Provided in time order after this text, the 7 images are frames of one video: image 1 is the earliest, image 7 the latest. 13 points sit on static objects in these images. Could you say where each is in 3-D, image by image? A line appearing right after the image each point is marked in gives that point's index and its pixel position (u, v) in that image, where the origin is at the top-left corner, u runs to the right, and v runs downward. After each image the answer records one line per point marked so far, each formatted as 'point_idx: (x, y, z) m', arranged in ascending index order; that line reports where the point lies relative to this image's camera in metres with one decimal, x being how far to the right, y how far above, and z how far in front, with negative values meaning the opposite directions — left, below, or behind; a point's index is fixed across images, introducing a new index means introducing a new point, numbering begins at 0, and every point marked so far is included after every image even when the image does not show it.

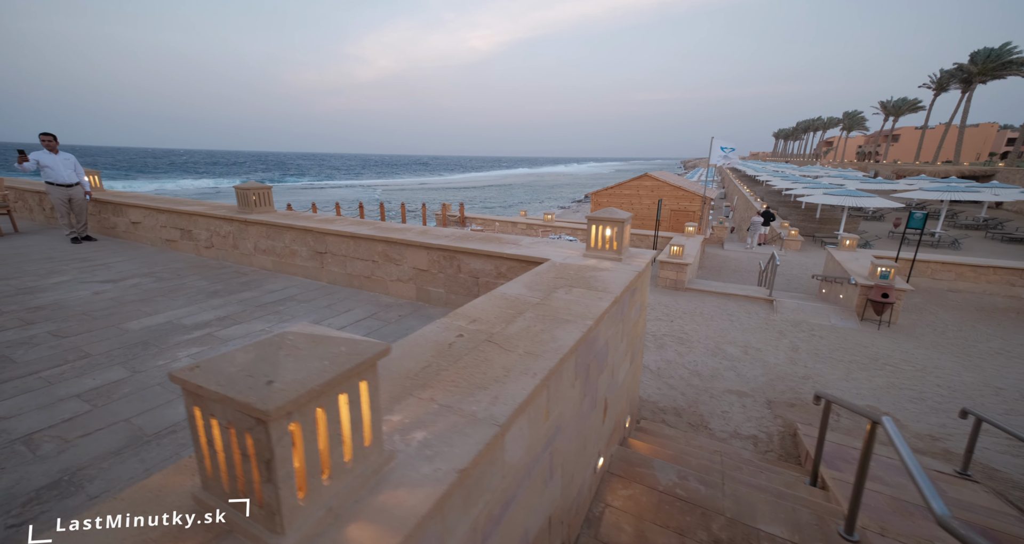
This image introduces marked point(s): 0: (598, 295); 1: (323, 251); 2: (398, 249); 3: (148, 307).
0: (+0.6, -0.1, +2.8) m
1: (-2.6, +0.3, +5.8) m
2: (-1.4, +0.3, +5.2) m
3: (-4.1, -0.4, +4.9) m
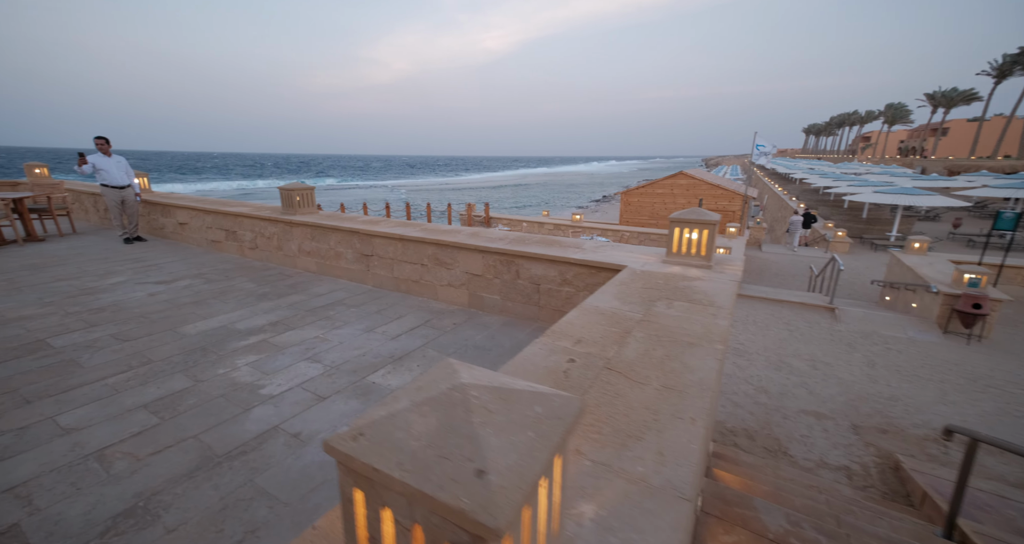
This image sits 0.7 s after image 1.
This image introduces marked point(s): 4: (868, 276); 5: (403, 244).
0: (+1.1, -0.2, +2.5) m
1: (-1.9, +0.2, +5.6) m
2: (-0.7, +0.2, +4.9) m
3: (-3.4, -0.4, +4.8) m
4: (+10.3, -0.1, +12.5) m
5: (-1.4, +0.3, +5.3) m
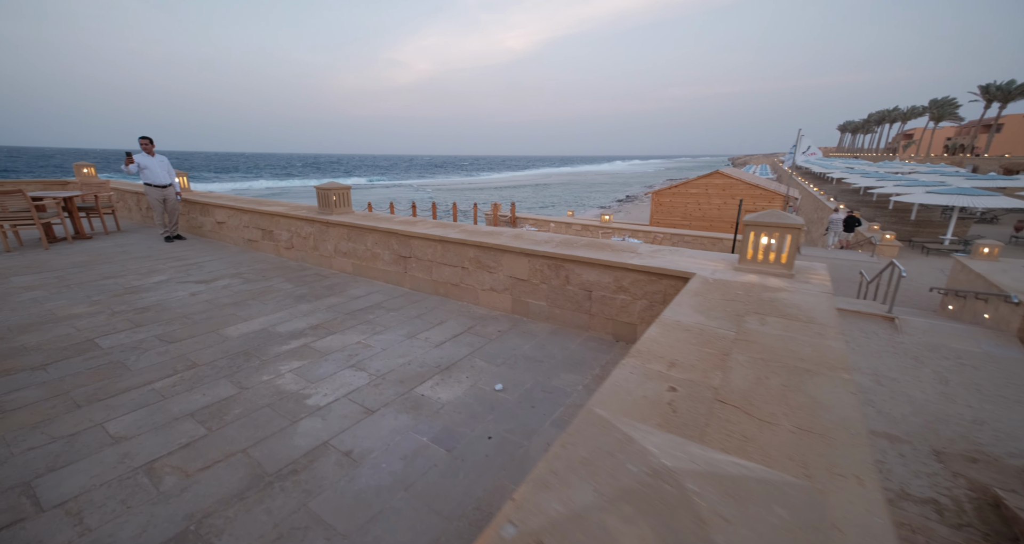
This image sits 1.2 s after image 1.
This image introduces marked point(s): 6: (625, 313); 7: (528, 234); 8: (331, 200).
0: (+1.5, -0.3, +2.2) m
1: (-1.3, +0.2, +5.5) m
2: (-0.2, +0.2, +4.7) m
3: (-2.9, -0.4, +4.7) m
4: (+11.2, -0.3, +11.7) m
5: (-0.8, +0.3, +5.1) m
6: (+1.0, -0.4, +3.9) m
7: (+0.2, +0.4, +5.0) m
8: (-2.7, +1.1, +6.4) m
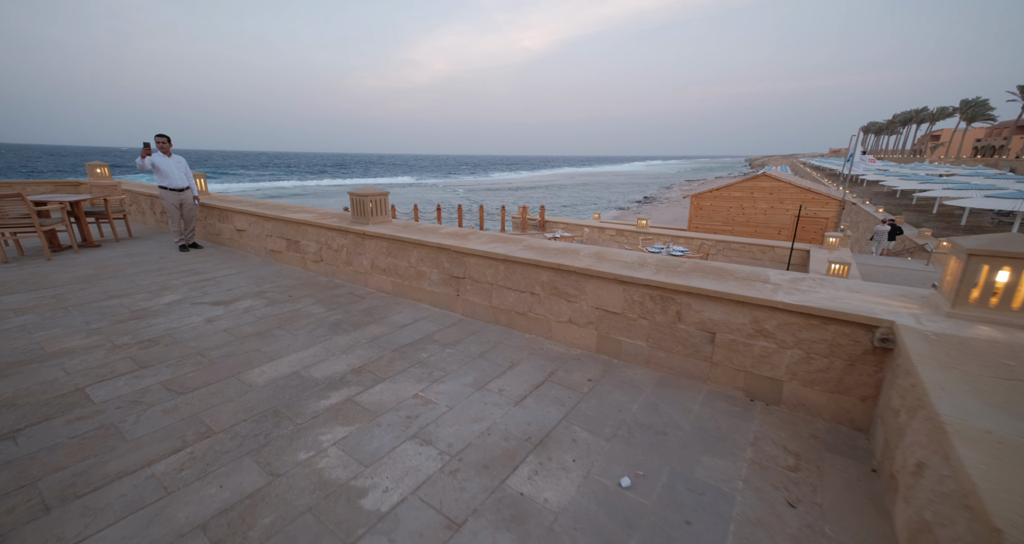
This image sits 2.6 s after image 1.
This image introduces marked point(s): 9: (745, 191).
0: (+2.2, -0.6, +1.2) m
1: (-0.6, 0.0, +4.6) m
2: (+0.5, -0.1, +3.8) m
3: (-2.2, -0.7, +3.9) m
4: (+12.2, -0.7, +10.4) m
5: (0.0, +0.1, +4.2) m
6: (+1.8, -0.6, +3.0) m
7: (+1.0, +0.2, +4.1) m
8: (-1.9, +0.8, +5.5) m
9: (+9.0, +3.1, +16.5) m
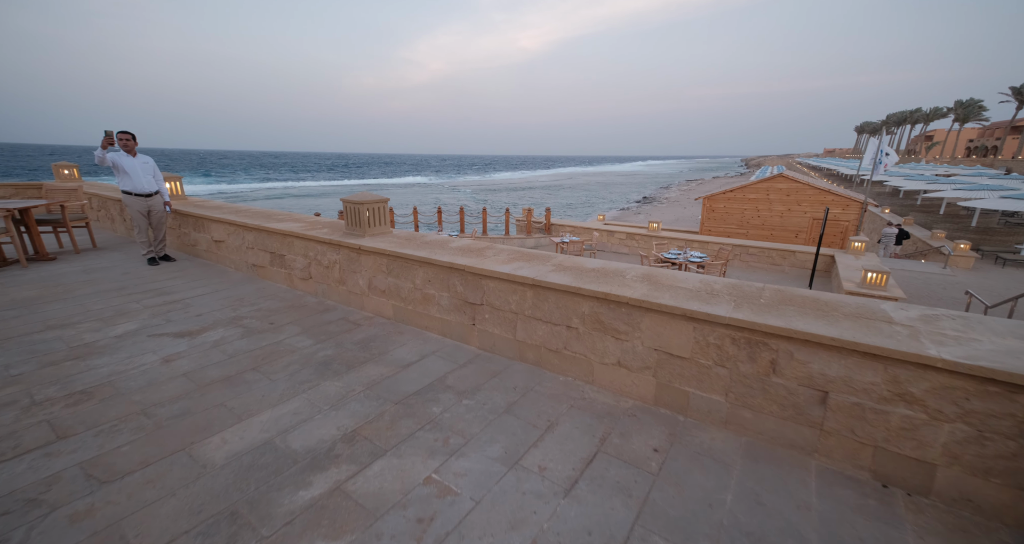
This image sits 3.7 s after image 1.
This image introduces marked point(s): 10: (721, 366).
0: (+2.5, -0.8, +0.4) m
1: (-0.3, -0.3, +3.8) m
2: (+0.8, -0.3, +3.0) m
3: (-1.9, -0.9, +3.0) m
4: (+12.3, -0.9, +9.7) m
5: (+0.2, -0.2, +3.4) m
6: (+2.0, -0.8, +2.2) m
7: (+1.2, 0.0, +3.3) m
8: (-1.6, +0.6, +4.7) m
9: (+9.1, +2.9, +15.7) m
10: (+1.3, -0.6, +2.7) m
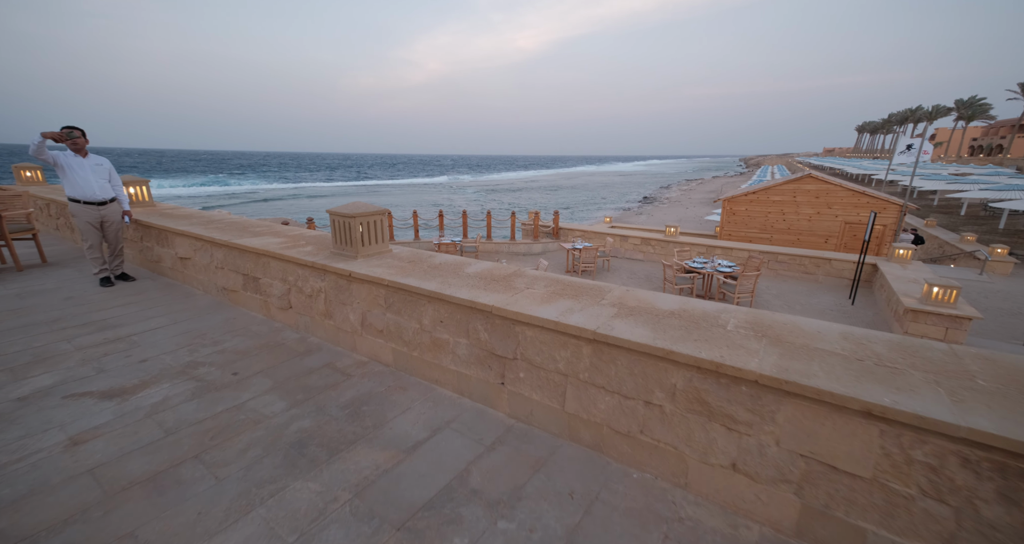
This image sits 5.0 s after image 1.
0: (+2.7, -1.0, -0.6) m
1: (0.0, -0.5, +2.8) m
2: (+1.1, -0.6, +2.0) m
3: (-1.7, -1.2, +2.0) m
4: (+12.6, -1.1, +8.7) m
5: (+0.5, -0.4, +2.4) m
6: (+2.3, -1.1, +1.1) m
7: (+1.5, -0.3, +2.3) m
8: (-1.4, +0.3, +3.7) m
9: (+9.4, +2.6, +14.7) m
10: (+1.6, -0.8, +1.6) m
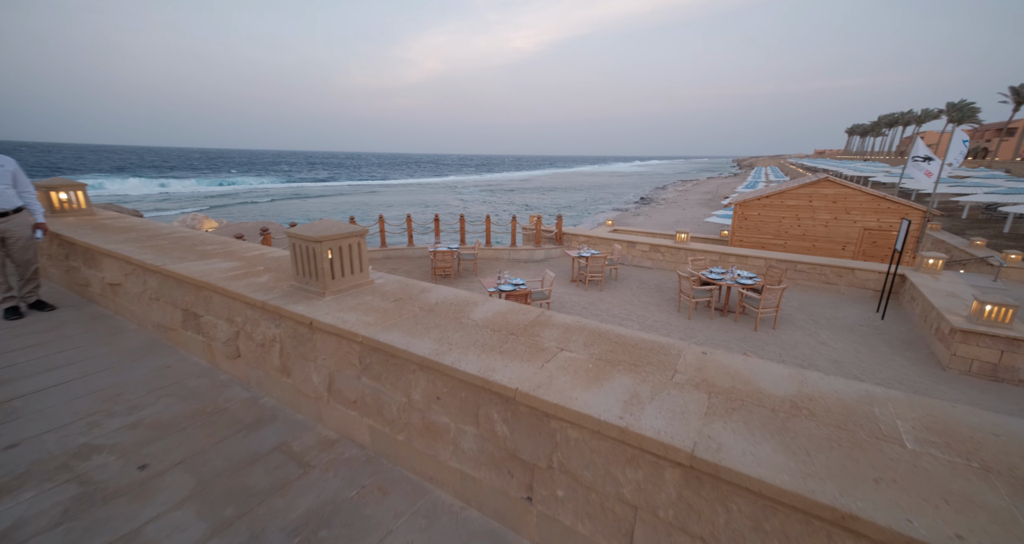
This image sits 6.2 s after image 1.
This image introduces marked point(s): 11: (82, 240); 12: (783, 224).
0: (+2.9, -1.3, -1.5) m
1: (+0.1, -0.8, +1.8) m
2: (+1.2, -0.8, +1.0) m
3: (-1.5, -1.4, +1.0) m
4: (+12.7, -1.4, +7.9) m
5: (+0.6, -0.7, +1.4) m
6: (+2.5, -1.4, +0.2) m
7: (+1.6, -0.6, +1.3) m
8: (-1.2, +0.1, +2.7) m
9: (+9.4, +2.4, +13.9) m
10: (+1.8, -1.1, +0.7) m
11: (-4.2, +0.3, +4.2) m
12: (+9.0, +1.6, +14.4) m
